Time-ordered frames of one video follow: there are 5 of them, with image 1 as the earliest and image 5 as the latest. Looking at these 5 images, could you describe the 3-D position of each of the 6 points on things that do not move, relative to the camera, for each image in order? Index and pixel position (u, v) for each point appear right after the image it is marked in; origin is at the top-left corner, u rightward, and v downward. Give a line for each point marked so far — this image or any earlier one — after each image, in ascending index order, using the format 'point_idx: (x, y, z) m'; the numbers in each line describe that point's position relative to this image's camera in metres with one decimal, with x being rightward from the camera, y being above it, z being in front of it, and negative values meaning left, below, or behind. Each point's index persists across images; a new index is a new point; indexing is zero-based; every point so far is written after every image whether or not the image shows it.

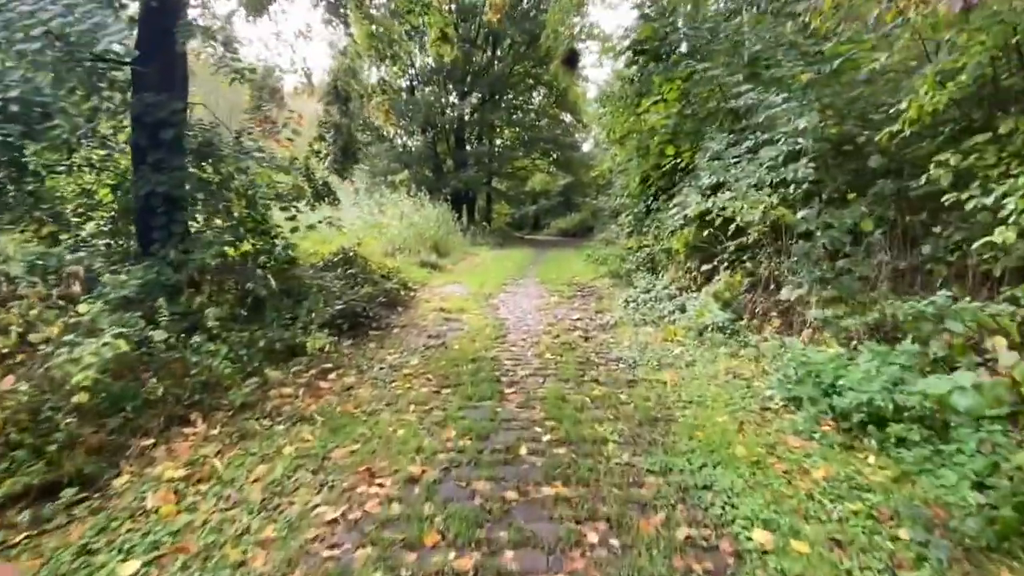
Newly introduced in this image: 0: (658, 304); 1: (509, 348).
0: (+2.0, -0.2, +7.2) m
1: (0.0, -0.6, +5.6) m
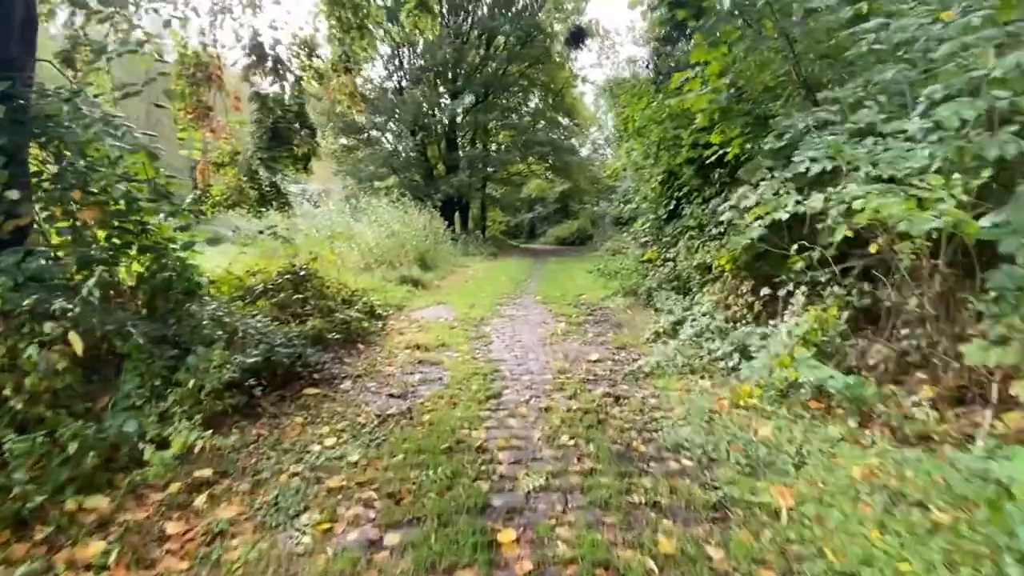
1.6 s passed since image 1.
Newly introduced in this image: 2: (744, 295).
0: (+2.0, -0.5, +5.3) m
1: (-0.1, -1.0, +3.8) m
2: (+2.6, -0.1, +5.8) m
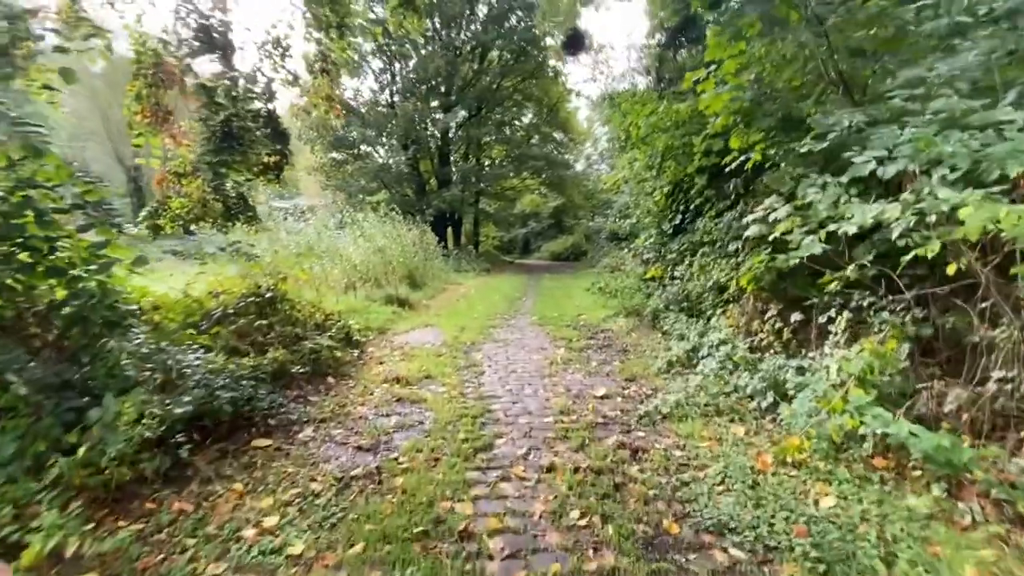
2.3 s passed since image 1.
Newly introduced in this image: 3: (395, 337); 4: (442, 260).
0: (+1.9, -0.8, +4.6) m
1: (-0.1, -1.1, +3.0) m
2: (+2.5, -0.3, +5.1) m
3: (-1.7, -0.7, +7.3) m
4: (-2.3, +0.9, +16.9) m
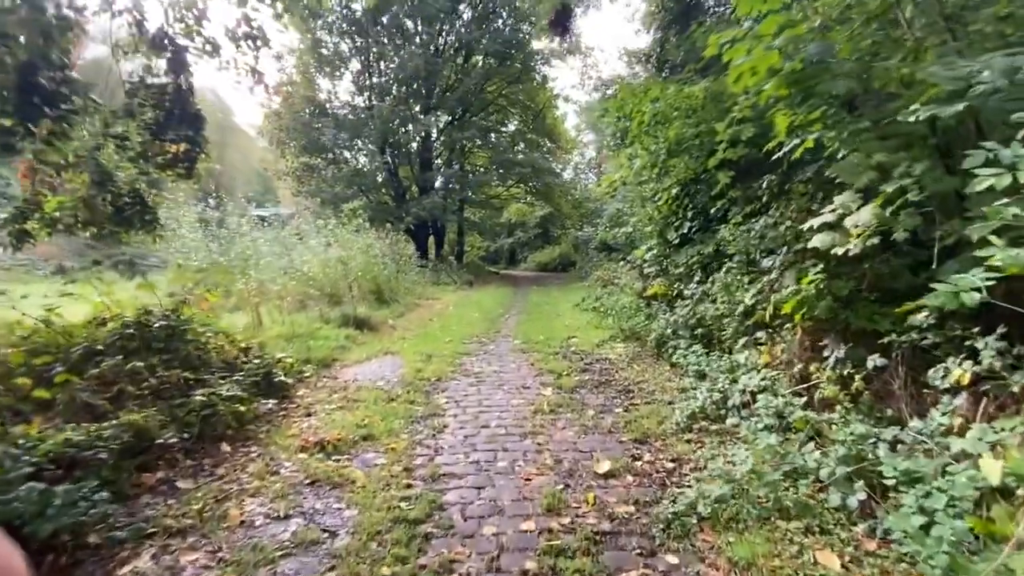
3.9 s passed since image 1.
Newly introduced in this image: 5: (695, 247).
0: (+1.7, -1.0, +3.2) m
1: (-0.3, -1.3, +1.6) m
2: (+2.3, -0.5, +3.8) m
3: (-1.9, -0.9, +5.9) m
4: (-2.8, +0.5, +15.5) m
5: (+2.3, +0.5, +6.6) m
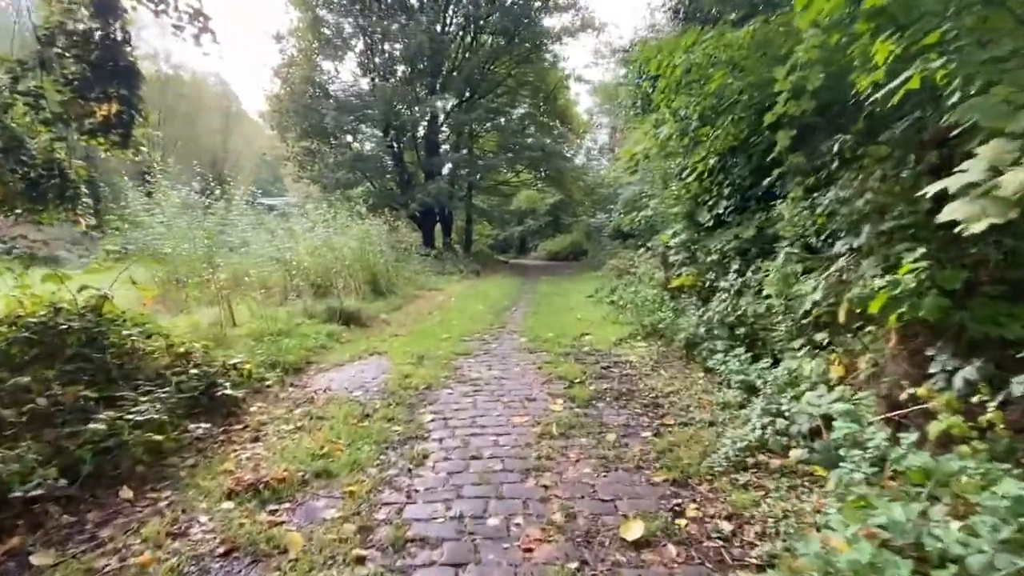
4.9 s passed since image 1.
0: (+1.7, -0.9, +2.2) m
1: (-0.3, -1.3, +0.7) m
2: (+2.3, -0.5, +2.8) m
3: (-1.9, -0.9, +5.0) m
4: (-2.5, +0.8, +14.5) m
5: (+2.4, +0.6, +5.6) m
